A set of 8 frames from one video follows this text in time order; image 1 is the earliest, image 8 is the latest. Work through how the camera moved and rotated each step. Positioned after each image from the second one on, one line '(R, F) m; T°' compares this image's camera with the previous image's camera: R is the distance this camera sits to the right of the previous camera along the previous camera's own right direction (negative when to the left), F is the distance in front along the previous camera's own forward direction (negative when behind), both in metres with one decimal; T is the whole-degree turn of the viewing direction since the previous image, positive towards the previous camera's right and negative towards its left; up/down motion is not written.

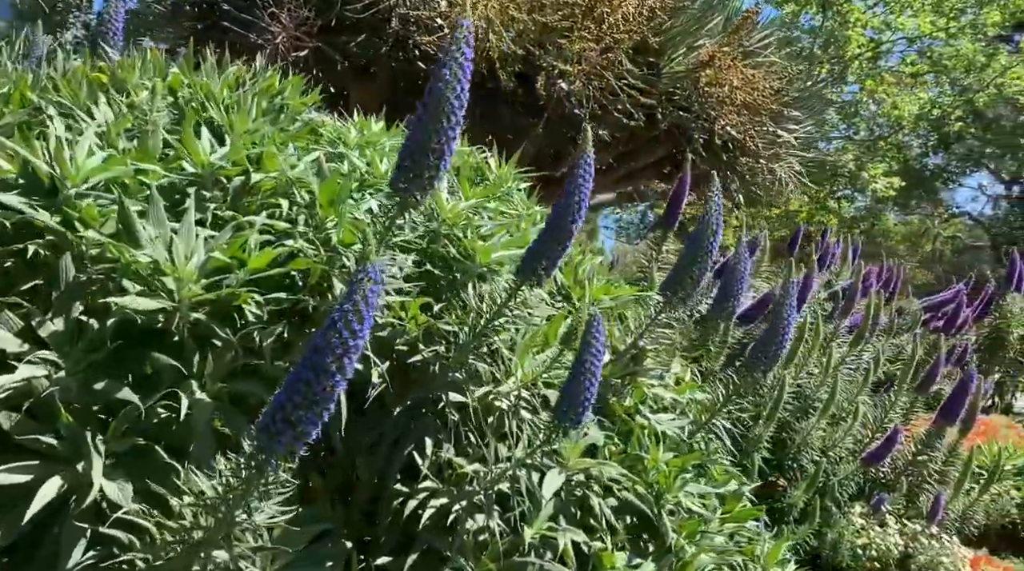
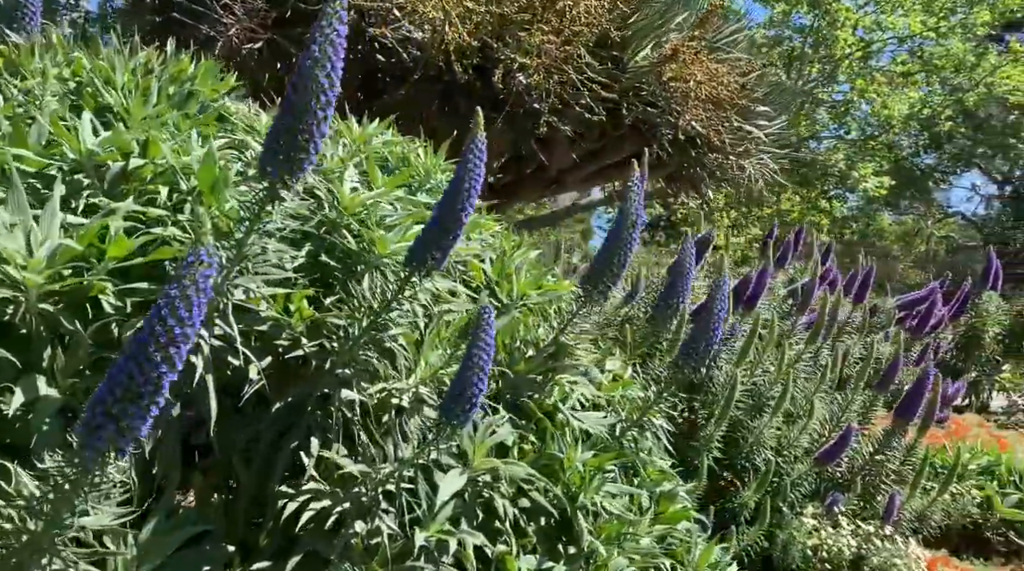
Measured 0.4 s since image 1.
(+0.2, +0.1) m; 0°
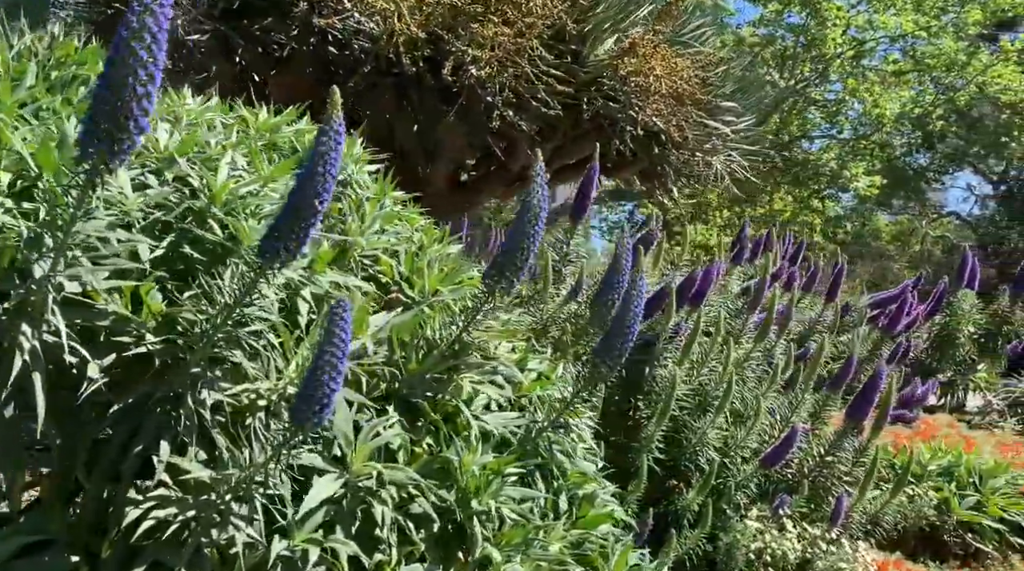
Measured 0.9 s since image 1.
(+0.2, +0.1) m; 0°
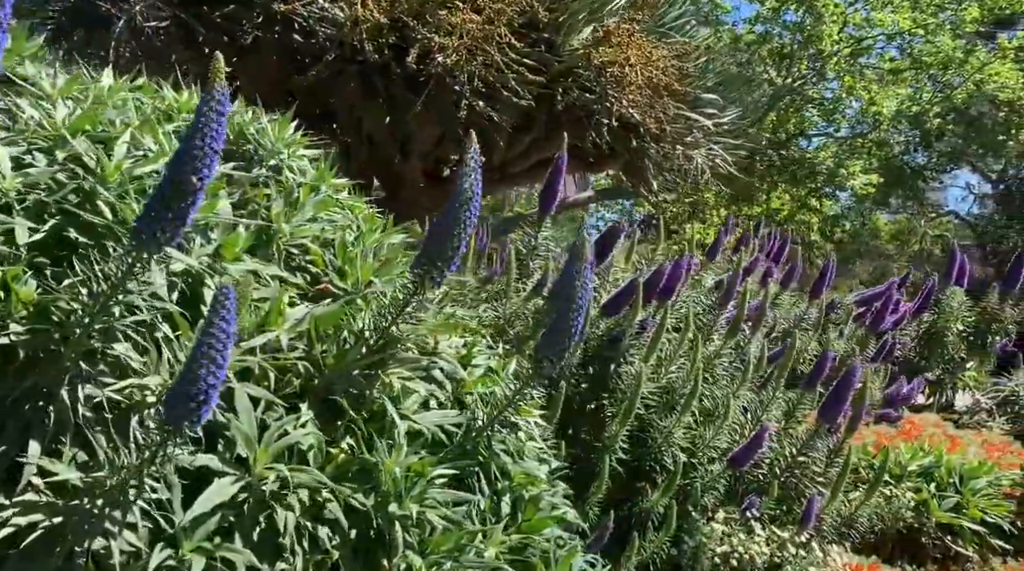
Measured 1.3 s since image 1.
(+0.2, +0.2) m; 0°
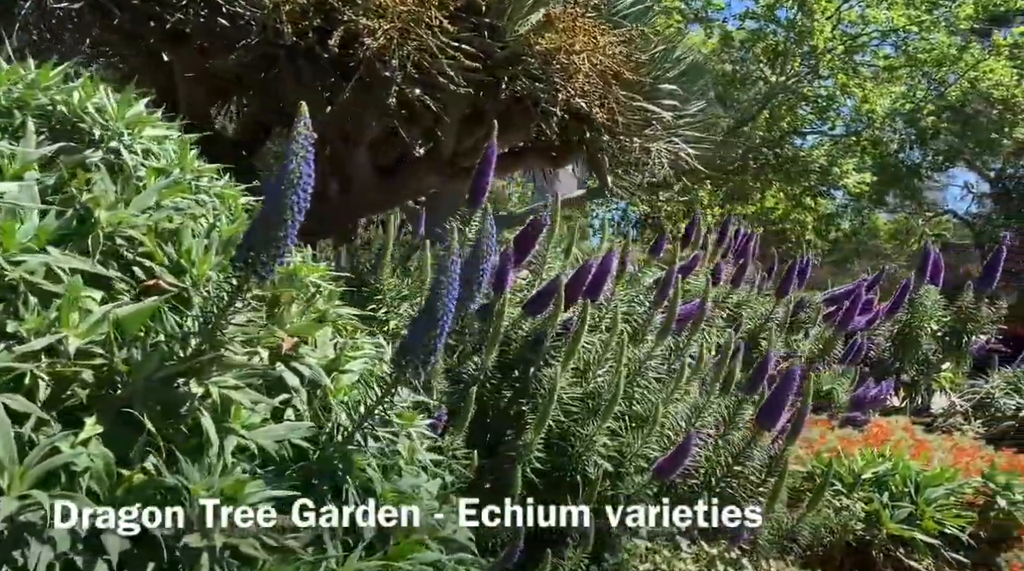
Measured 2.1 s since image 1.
(+0.3, +0.3) m; 0°
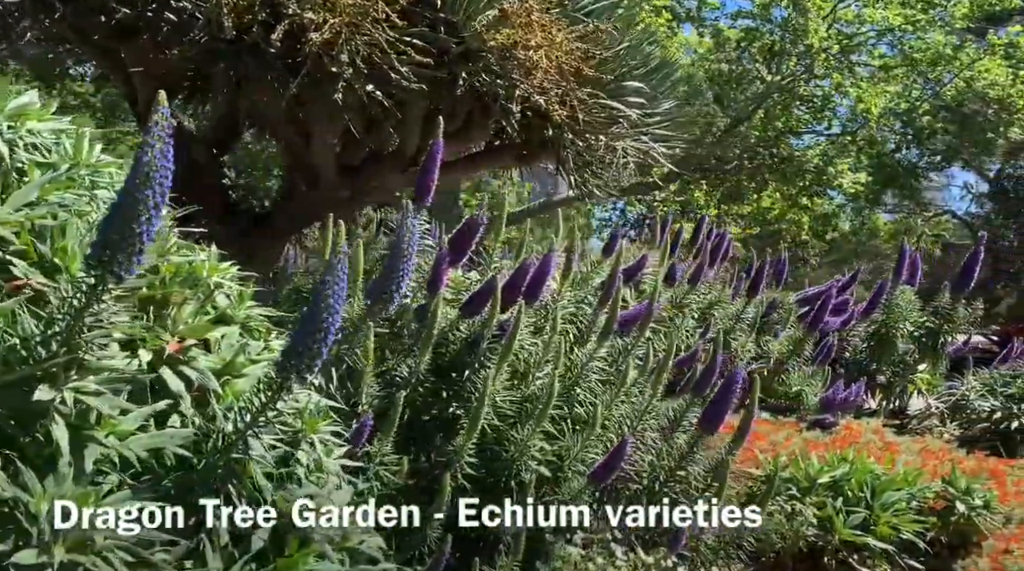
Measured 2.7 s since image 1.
(+0.3, +0.1) m; 0°
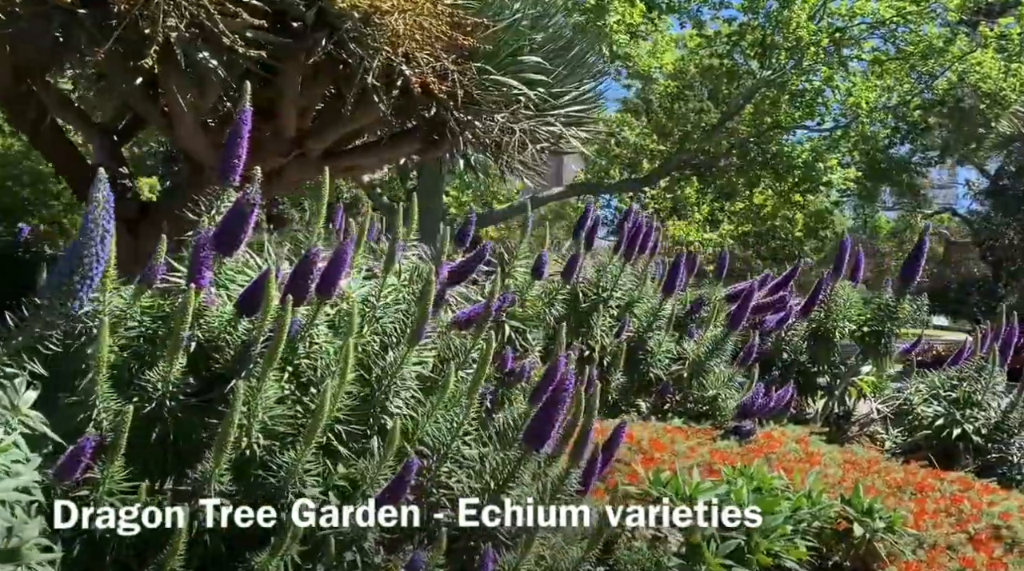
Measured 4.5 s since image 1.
(+0.7, +0.6) m; 0°
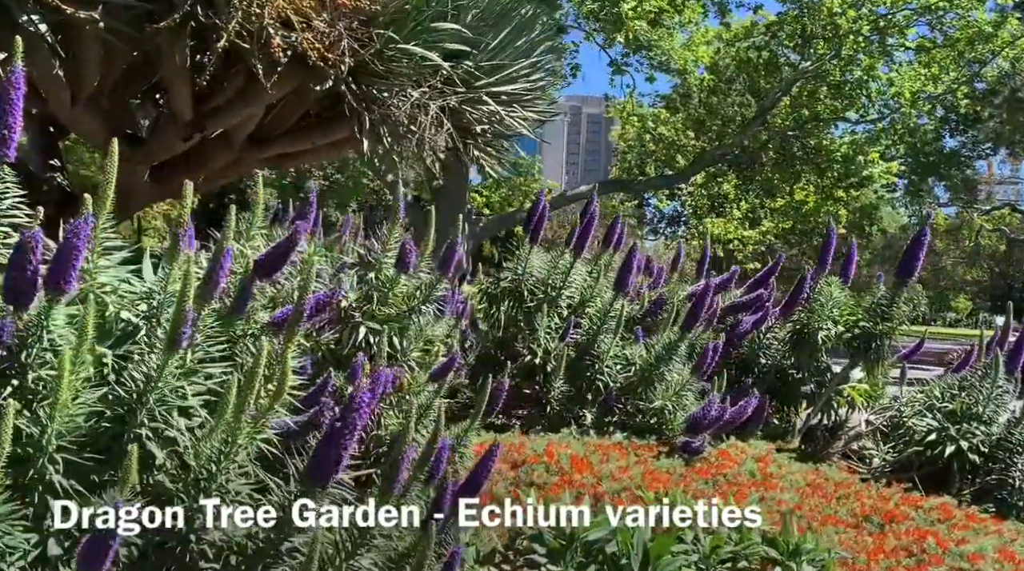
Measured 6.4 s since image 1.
(+0.7, +0.8) m; -3°
